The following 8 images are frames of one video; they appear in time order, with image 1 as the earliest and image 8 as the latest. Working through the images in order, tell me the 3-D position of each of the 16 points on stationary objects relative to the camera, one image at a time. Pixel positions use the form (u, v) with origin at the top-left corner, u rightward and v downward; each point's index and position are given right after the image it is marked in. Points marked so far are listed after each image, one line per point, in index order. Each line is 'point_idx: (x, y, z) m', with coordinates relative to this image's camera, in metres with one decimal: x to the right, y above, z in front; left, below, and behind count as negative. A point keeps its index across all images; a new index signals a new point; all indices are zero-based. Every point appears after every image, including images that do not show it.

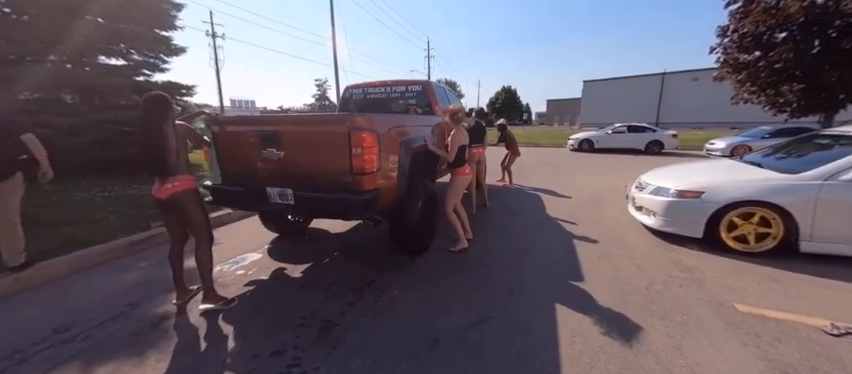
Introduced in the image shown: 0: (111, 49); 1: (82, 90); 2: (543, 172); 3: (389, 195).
0: (-7.8, +3.4, +7.4) m
1: (-7.8, +2.2, +6.8) m
2: (+3.8, +0.5, +9.7) m
3: (-0.3, -0.1, +2.6) m
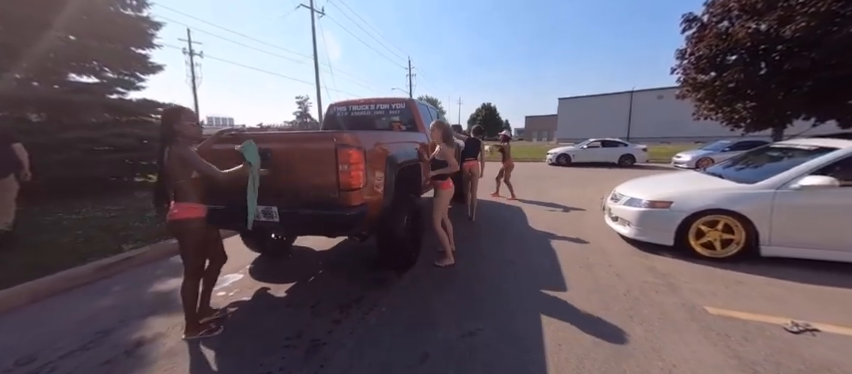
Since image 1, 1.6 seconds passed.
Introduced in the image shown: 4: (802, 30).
0: (-8.2, +2.9, +7.2) m
1: (-8.2, +1.7, +6.5) m
2: (+3.2, 0.0, +9.9) m
3: (-0.5, -0.2, +2.7) m
4: (+7.7, +3.2, +6.1) m
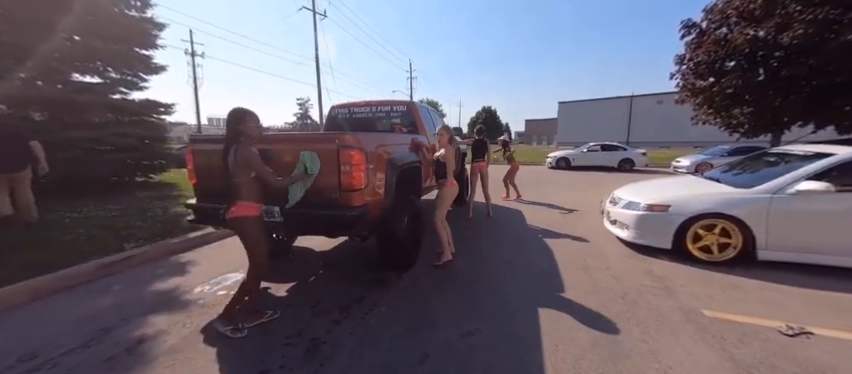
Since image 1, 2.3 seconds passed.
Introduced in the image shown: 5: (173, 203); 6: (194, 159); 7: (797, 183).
0: (-8.2, +2.9, +7.3) m
1: (-8.2, +1.8, +6.6) m
2: (+3.2, -0.1, +10.0) m
3: (-0.5, -0.2, +2.7) m
4: (+7.7, +3.1, +6.2) m
5: (-5.3, -0.3, +6.2) m
6: (-2.2, +0.3, +2.8) m
7: (+3.9, 0.0, +3.1) m
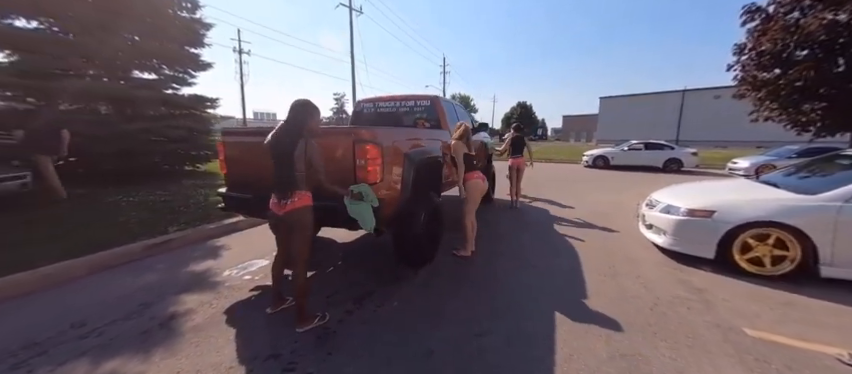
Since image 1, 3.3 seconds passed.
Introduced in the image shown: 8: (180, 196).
0: (-7.5, +3.3, +8.0) m
1: (-7.5, +2.1, +7.3) m
2: (+4.1, 0.0, +9.6) m
3: (-0.3, -0.2, +2.7) m
4: (+8.2, +2.9, +5.3) m
5: (-4.8, -0.1, +6.7) m
6: (-2.0, +0.4, +3.0) m
7: (+4.0, 0.0, +2.7) m
8: (-4.9, -0.2, +6.0) m
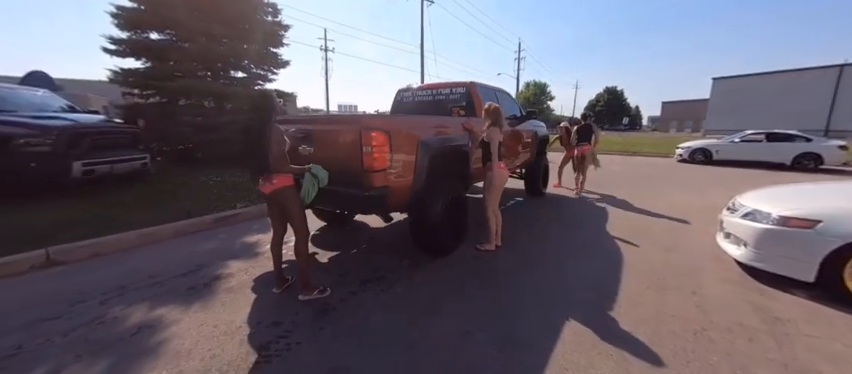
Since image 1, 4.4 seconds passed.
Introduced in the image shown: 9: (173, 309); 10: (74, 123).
0: (-5.8, +3.8, +9.3) m
1: (-6.1, +2.6, +8.8) m
2: (+5.6, +0.1, +8.4) m
3: (-0.2, -0.1, +2.7) m
4: (+8.8, +2.8, +3.2) m
5: (-3.6, +0.3, +7.6) m
6: (-1.8, +0.6, +3.4) m
7: (+4.0, -0.1, +1.7) m
8: (-3.9, +0.2, +7.0) m
9: (-1.9, -0.9, +2.3) m
10: (-5.5, +1.0, +4.7) m
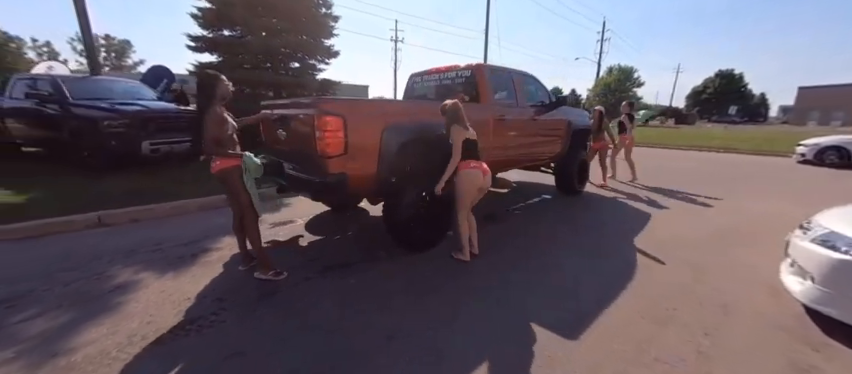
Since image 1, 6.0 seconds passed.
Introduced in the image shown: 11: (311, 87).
0: (-4.4, +4.4, +10.1) m
1: (-4.9, +3.2, +9.6) m
2: (+6.4, 0.0, +6.9) m
3: (-0.5, 0.0, +2.6) m
4: (+8.5, +2.3, +1.0) m
5: (-2.8, +0.7, +8.1) m
6: (-1.9, +0.8, +3.5) m
7: (+3.4, -0.3, +0.7) m
8: (-3.2, +0.6, +7.5) m
9: (-2.3, -0.7, +2.6) m
10: (-5.2, +1.4, +5.6) m
11: (-3.8, +3.3, +10.0) m
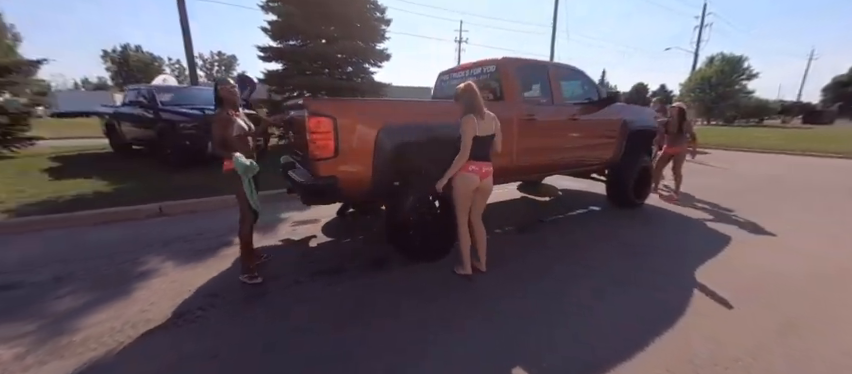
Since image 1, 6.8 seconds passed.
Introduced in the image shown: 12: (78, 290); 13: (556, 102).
0: (-2.7, +4.5, +10.6) m
1: (-3.3, +3.3, +10.2) m
2: (+7.1, -0.3, +5.3) m
3: (-0.6, 0.0, +2.5) m
4: (+8.1, +2.0, -0.9) m
5: (-1.6, +0.7, +8.3) m
6: (-1.7, +0.8, +3.6) m
7: (+2.9, -0.4, -0.2) m
8: (-2.2, +0.7, +7.8) m
9: (-2.4, -0.7, +2.8) m
10: (-4.5, +1.6, +6.3) m
11: (-2.1, +3.3, +10.4) m
12: (-2.7, -0.8, +2.4) m
13: (+1.6, +1.0, +3.7) m
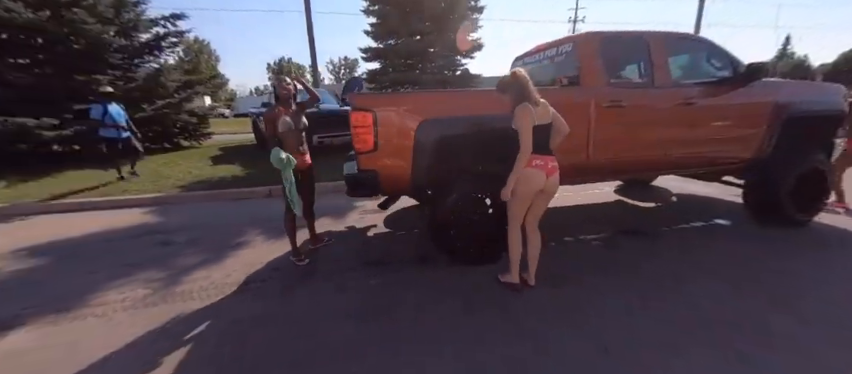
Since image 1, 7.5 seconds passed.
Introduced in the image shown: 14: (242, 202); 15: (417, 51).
0: (+0.6, +4.7, +10.7) m
1: (-0.1, +3.6, +10.6) m
2: (+7.9, -0.6, +2.7) m
3: (-0.2, 0.0, +2.4) m
4: (+7.0, +1.5, -3.6) m
5: (+0.7, +0.9, +8.3) m
6: (-0.9, +0.9, +3.9) m
7: (+2.2, -0.6, -1.1) m
8: (0.0, +0.9, +8.0) m
9: (-1.8, -0.6, +3.4) m
10: (-2.6, +1.9, +7.3) m
11: (+1.0, +3.6, +10.3) m
12: (-2.3, -0.7, +3.1) m
13: (+2.3, +1.0, +2.9) m
14: (-3.0, -0.2, +4.9) m
15: (-0.3, +4.7, +10.4) m
